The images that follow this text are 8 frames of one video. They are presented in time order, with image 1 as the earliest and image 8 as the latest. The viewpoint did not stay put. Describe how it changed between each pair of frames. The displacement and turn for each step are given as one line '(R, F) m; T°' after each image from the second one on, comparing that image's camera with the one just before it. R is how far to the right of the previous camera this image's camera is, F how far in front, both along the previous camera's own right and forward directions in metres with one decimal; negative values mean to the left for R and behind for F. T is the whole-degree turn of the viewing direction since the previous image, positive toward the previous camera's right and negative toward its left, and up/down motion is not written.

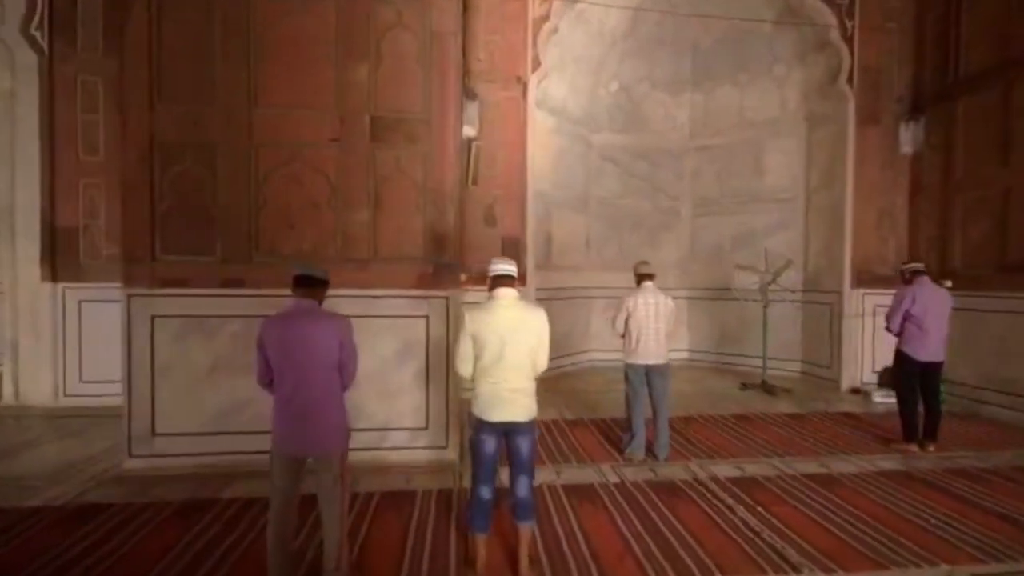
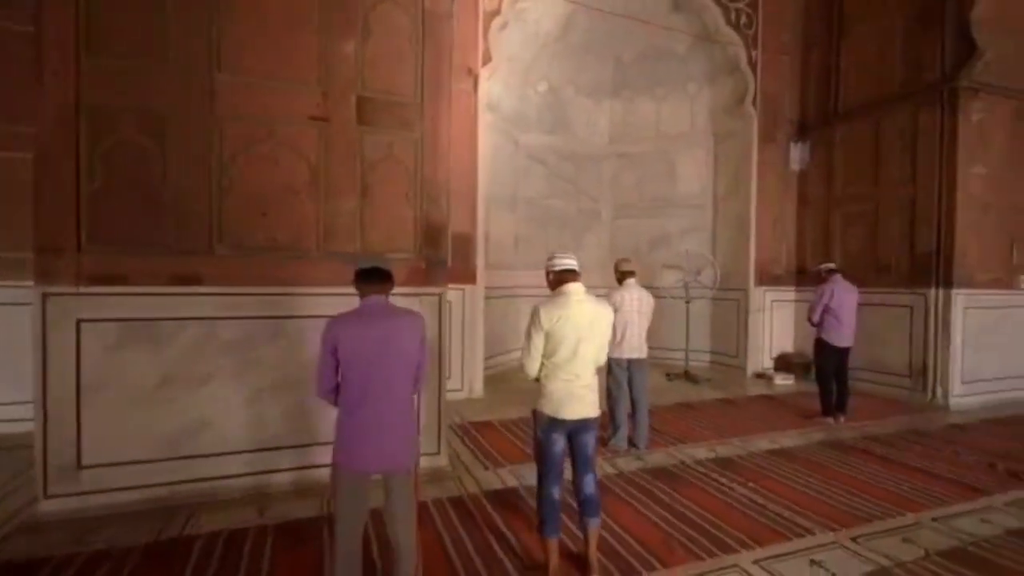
(-1.1, +0.2) m; +14°
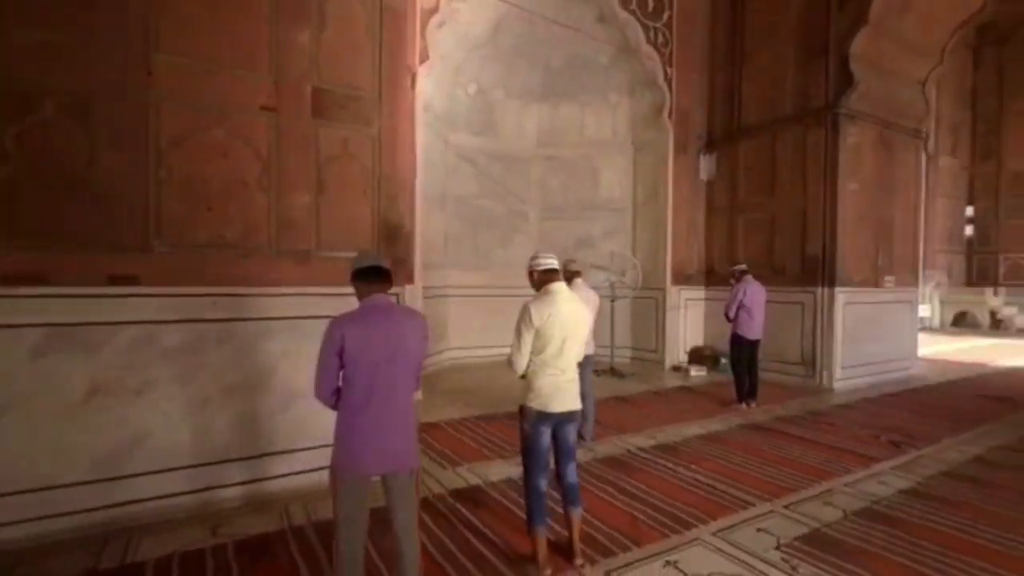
(-0.5, 0.0) m; +10°
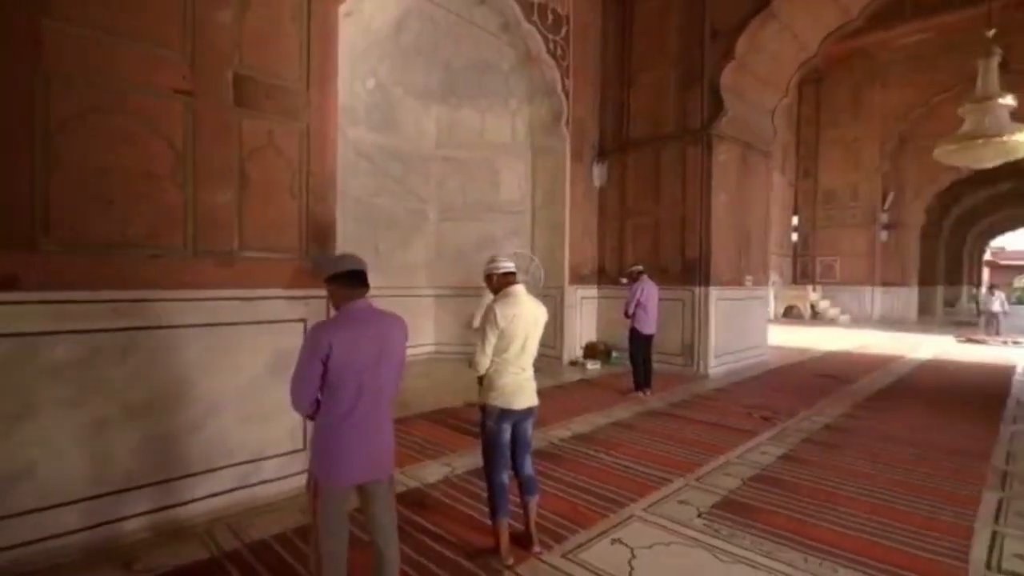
(-0.5, 0.0) m; +13°
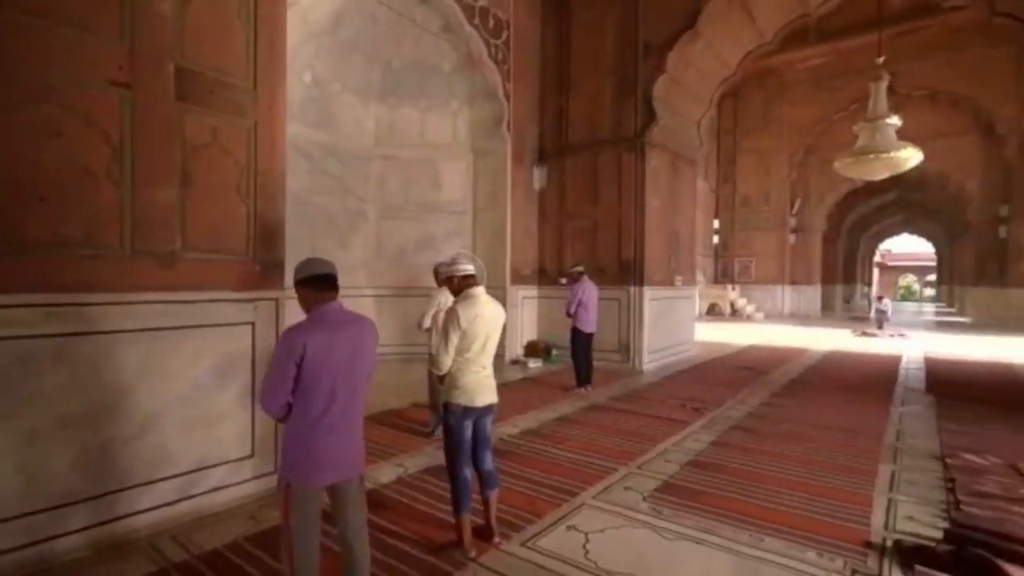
(-0.2, -0.1) m; +7°
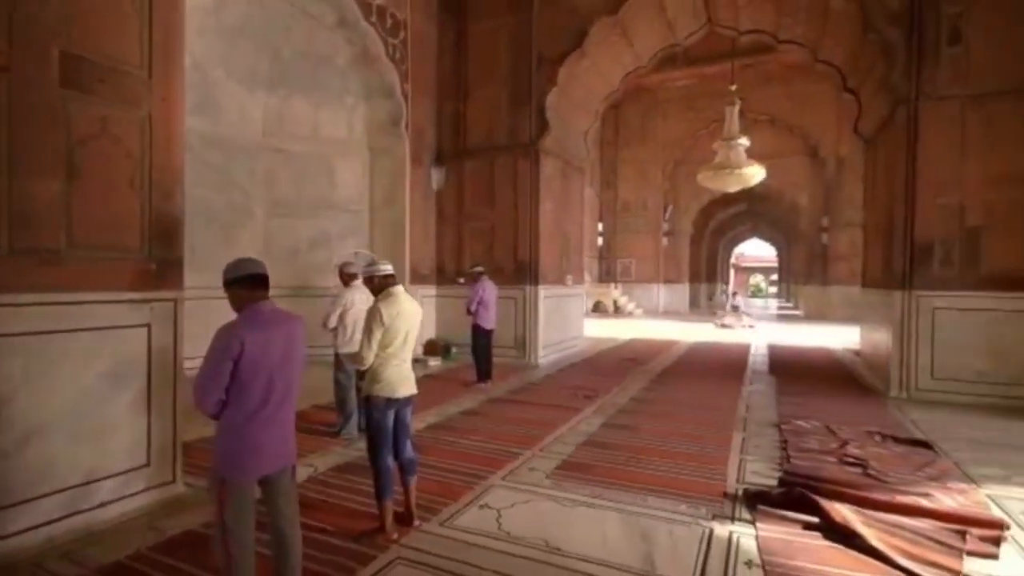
(-0.2, -0.3) m; +12°
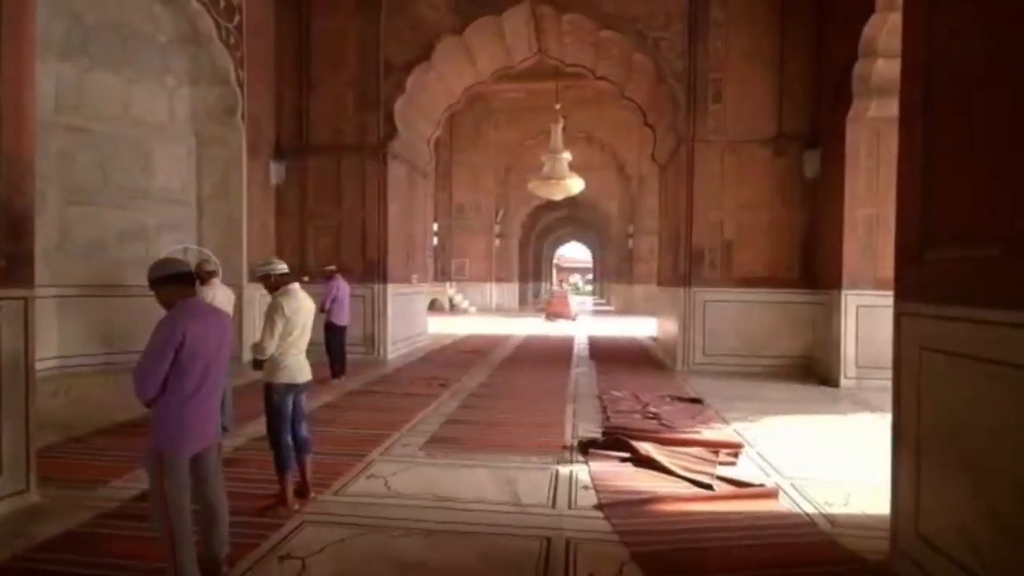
(-0.4, -0.7) m; +19°
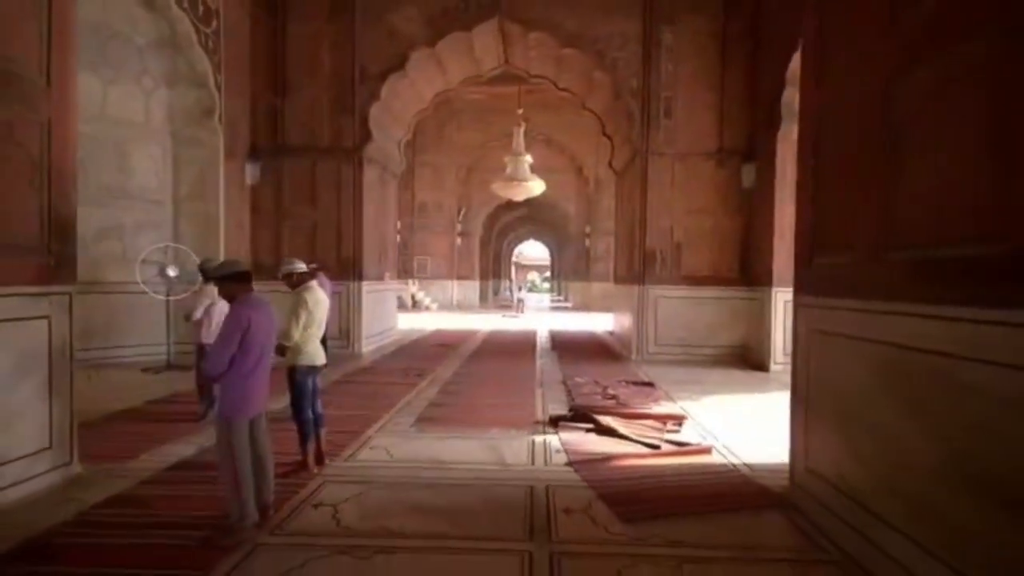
(-0.2, -0.8) m; +5°
